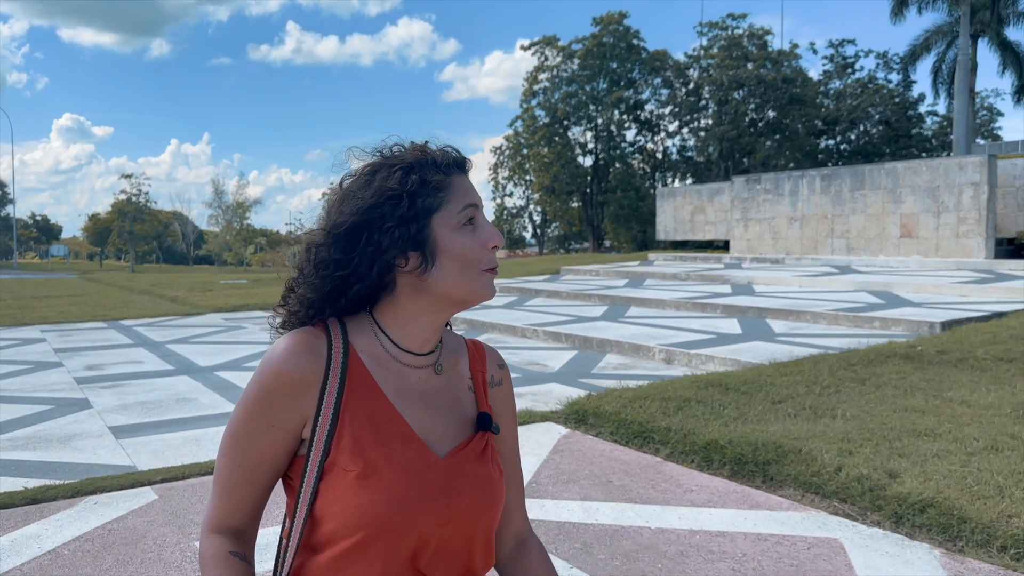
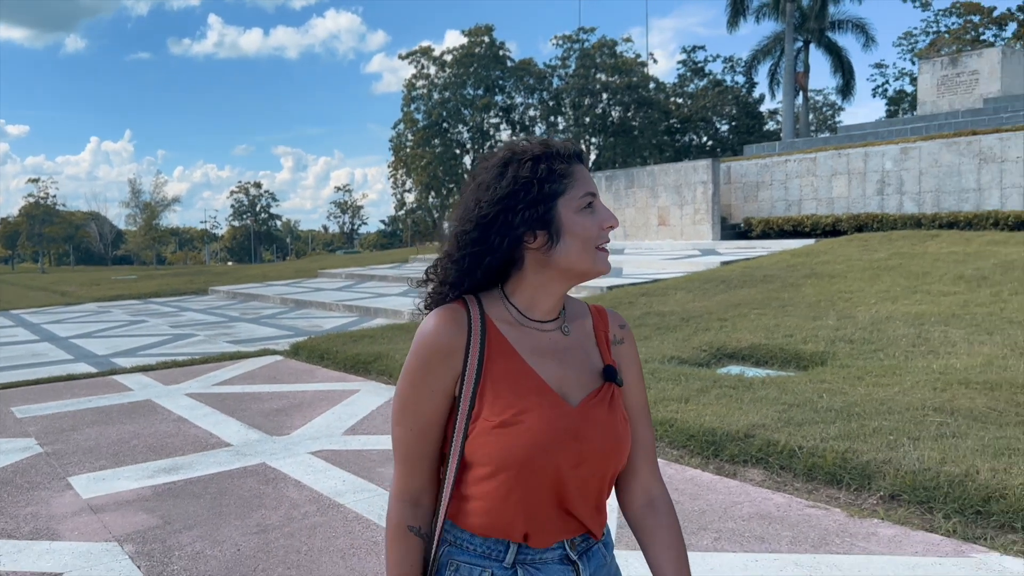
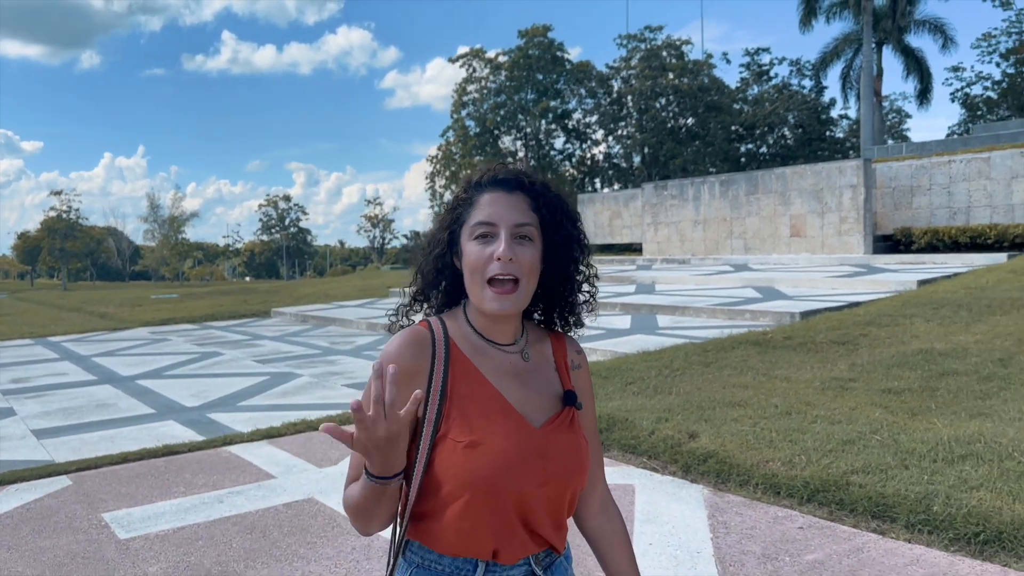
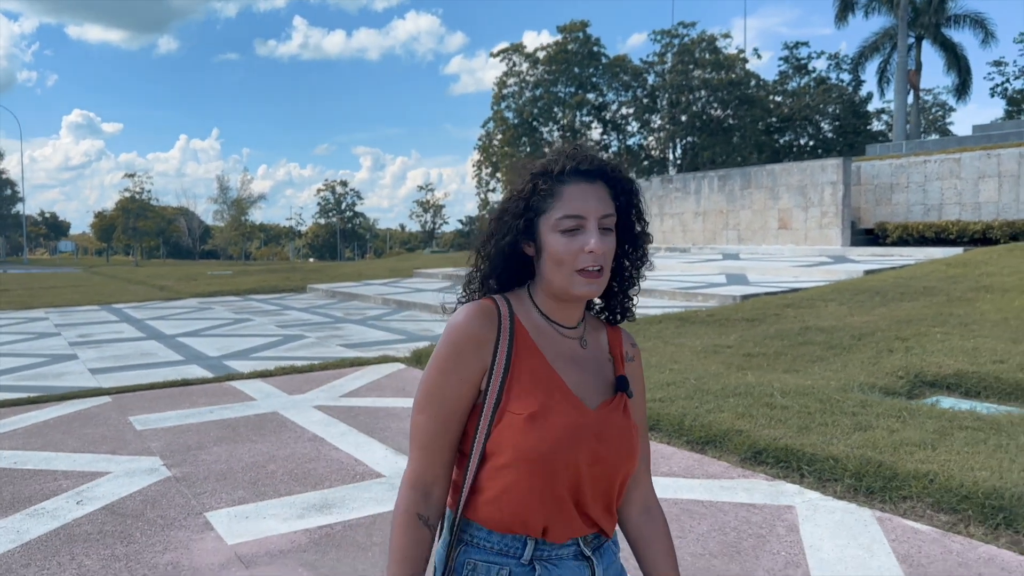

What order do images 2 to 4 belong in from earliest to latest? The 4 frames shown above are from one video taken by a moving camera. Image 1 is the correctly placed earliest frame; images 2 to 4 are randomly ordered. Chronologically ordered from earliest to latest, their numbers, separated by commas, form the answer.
3, 4, 2
